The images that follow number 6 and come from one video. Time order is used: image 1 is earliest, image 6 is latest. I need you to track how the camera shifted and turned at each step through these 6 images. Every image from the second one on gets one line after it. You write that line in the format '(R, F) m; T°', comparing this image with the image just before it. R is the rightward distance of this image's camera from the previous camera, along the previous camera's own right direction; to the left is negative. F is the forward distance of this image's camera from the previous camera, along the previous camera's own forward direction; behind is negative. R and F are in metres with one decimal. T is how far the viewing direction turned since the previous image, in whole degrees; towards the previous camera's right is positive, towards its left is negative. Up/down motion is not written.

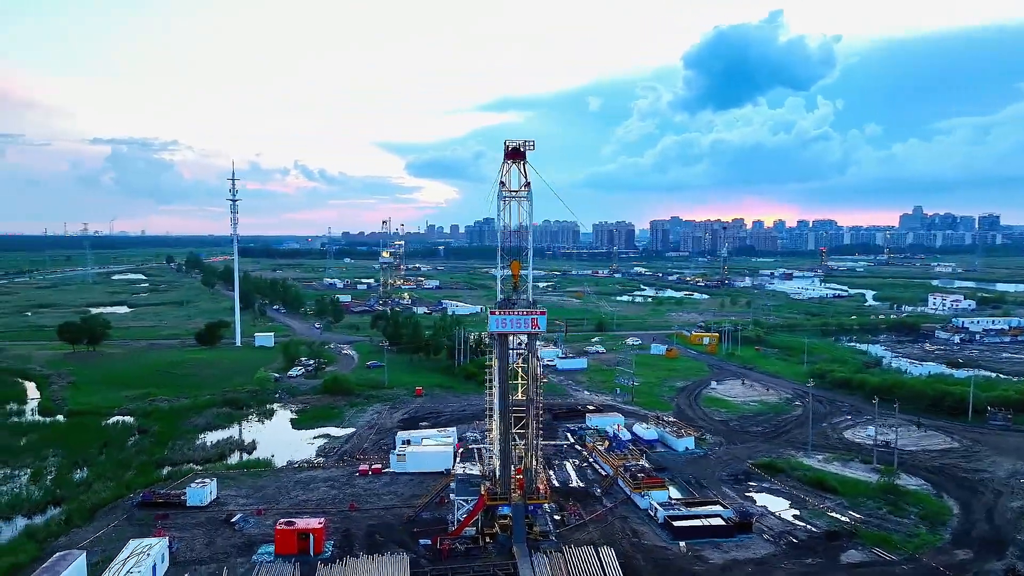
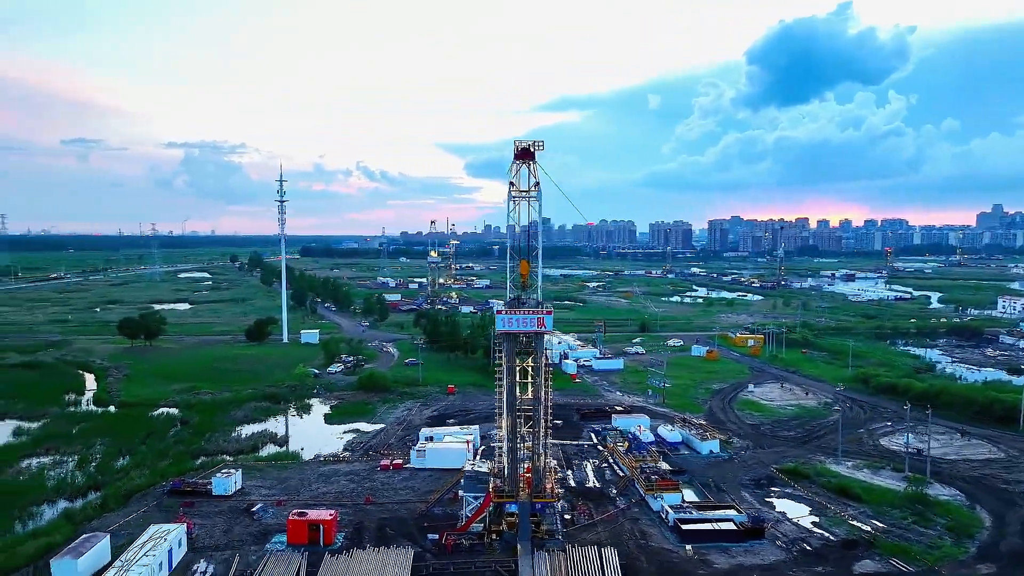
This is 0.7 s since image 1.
(+1.0, -0.1) m; -5°
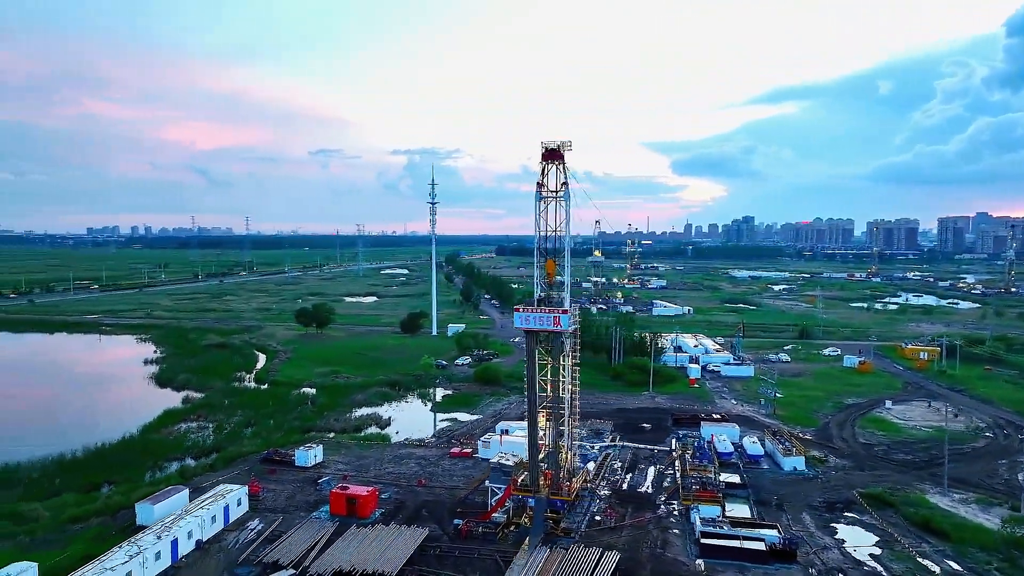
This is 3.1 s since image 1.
(+3.7, +0.2) m; -16°
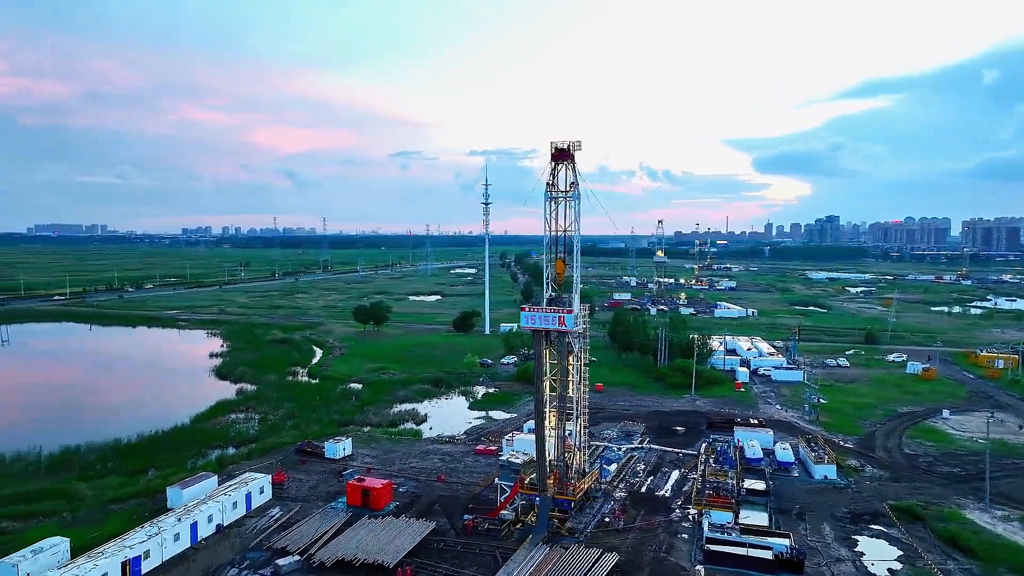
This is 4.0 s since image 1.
(+1.4, -0.1) m; -6°
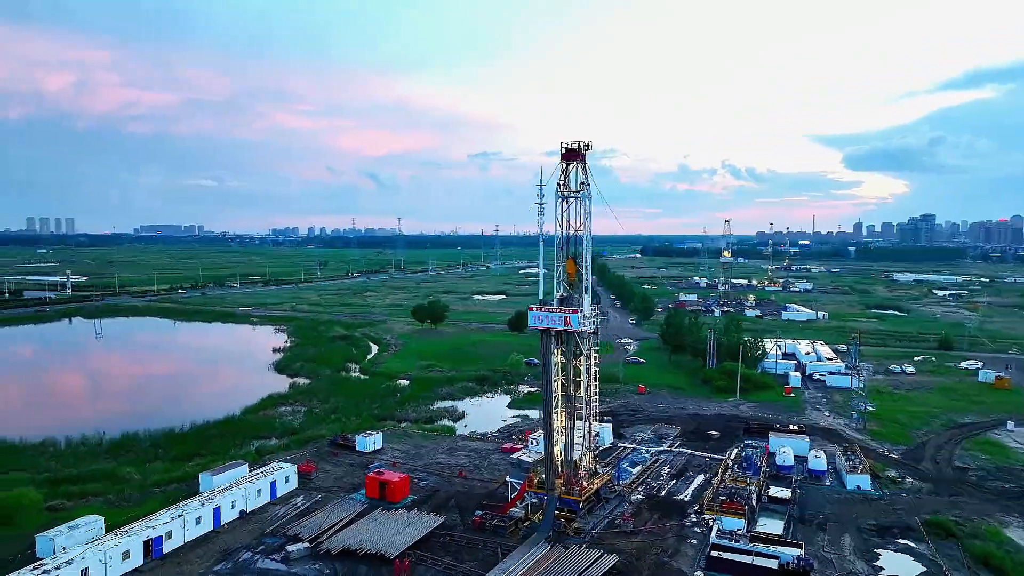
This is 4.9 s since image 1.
(+1.4, -0.1) m; -6°
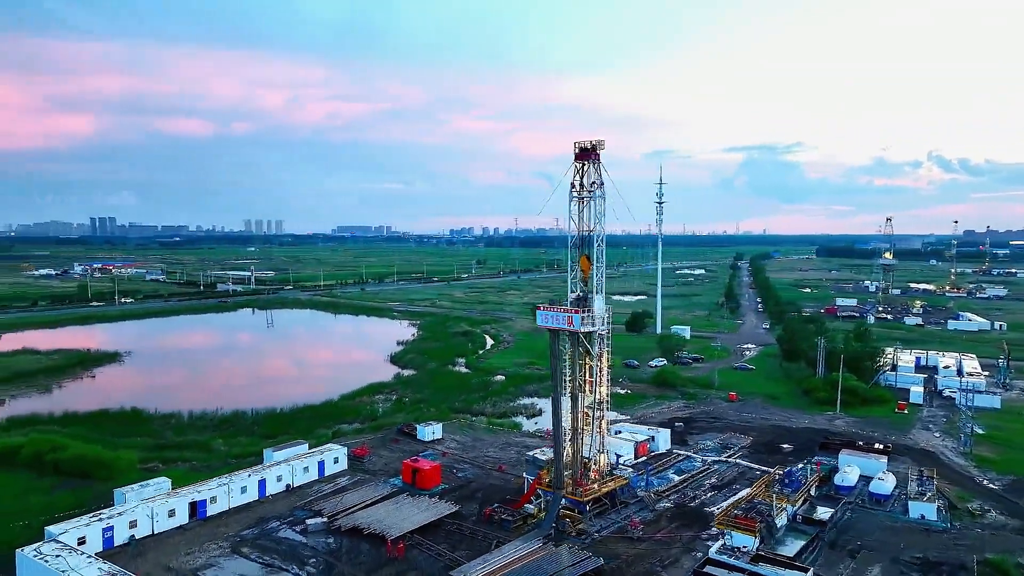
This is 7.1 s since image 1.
(+3.4, +0.1) m; -14°
